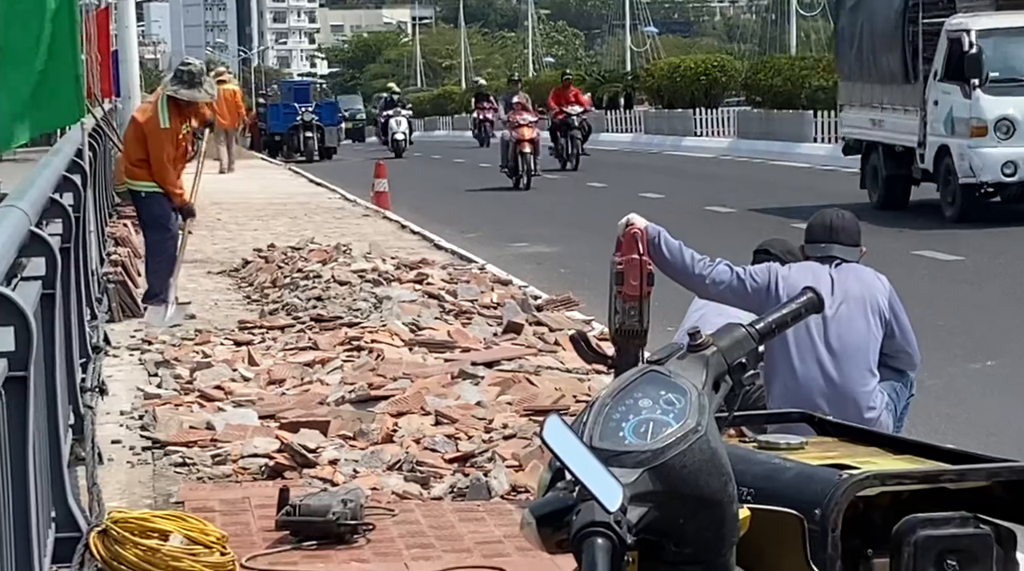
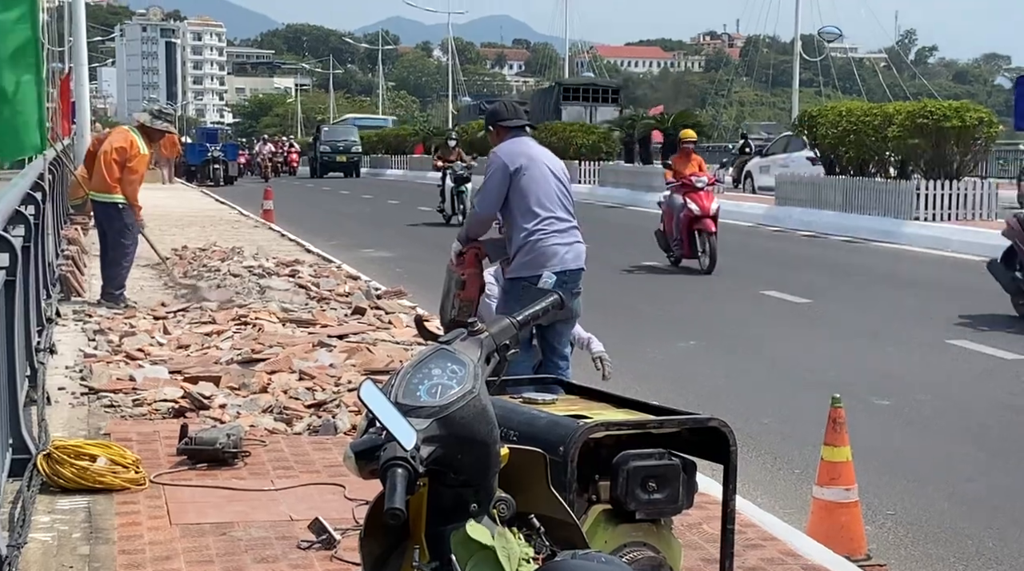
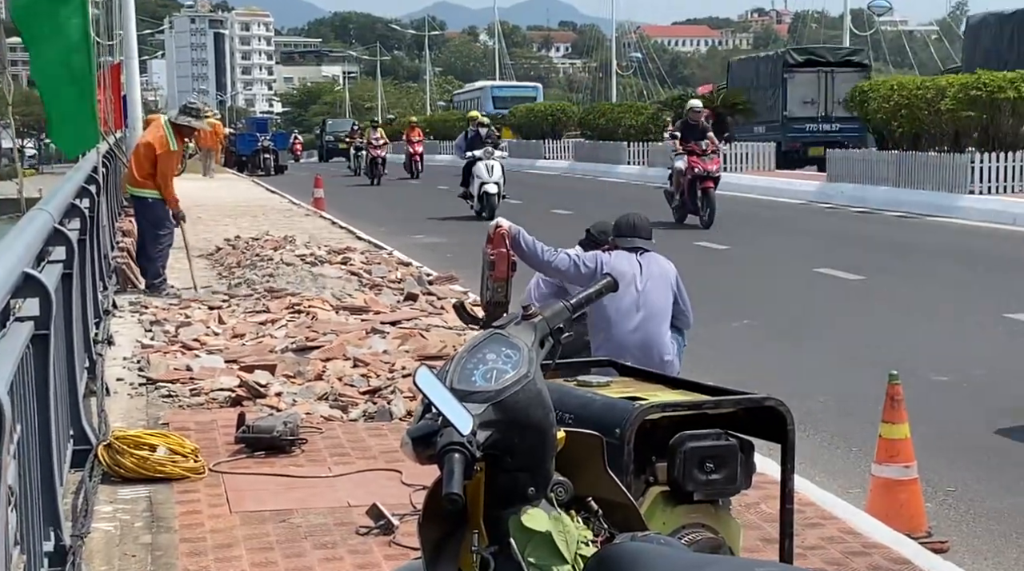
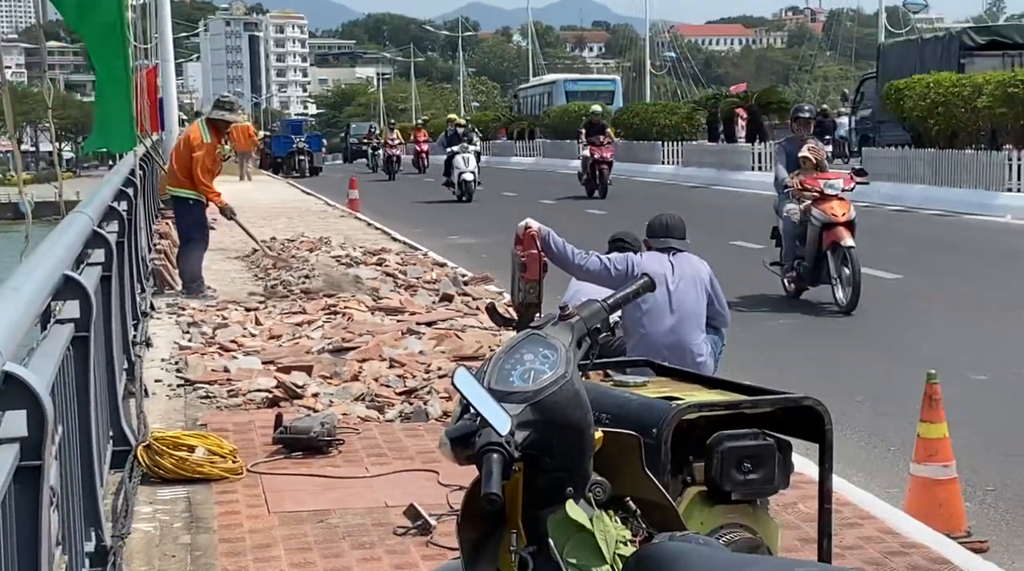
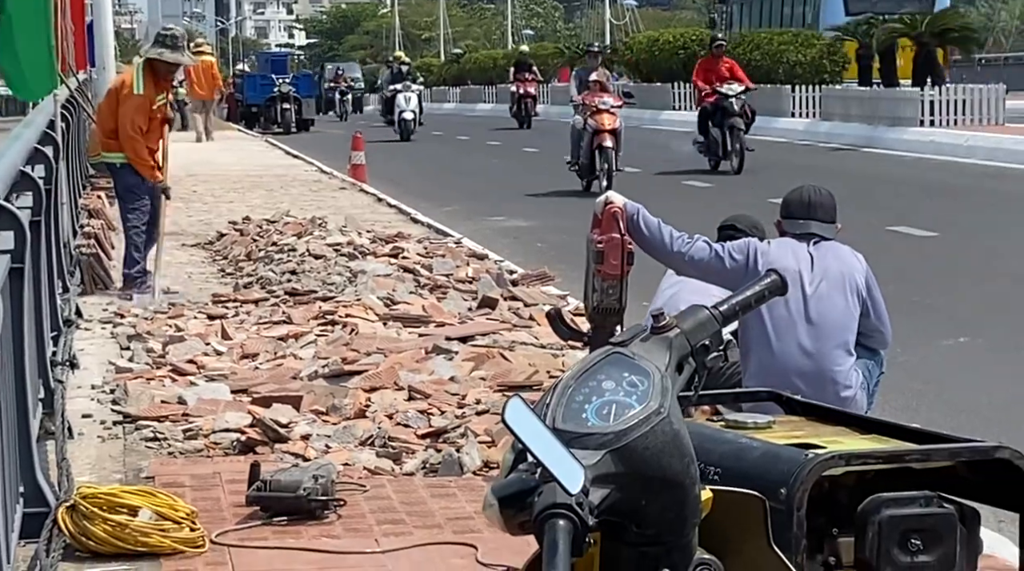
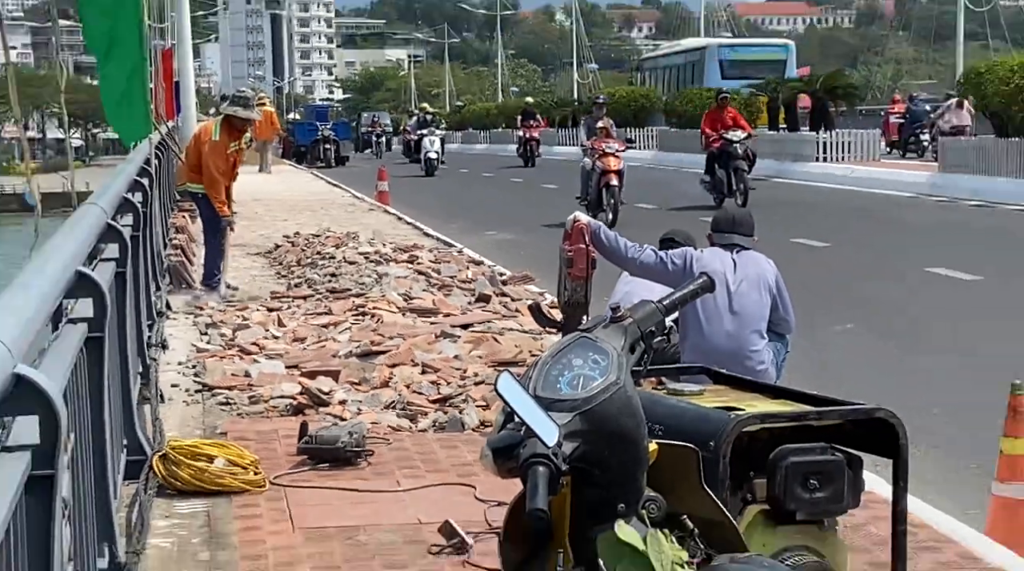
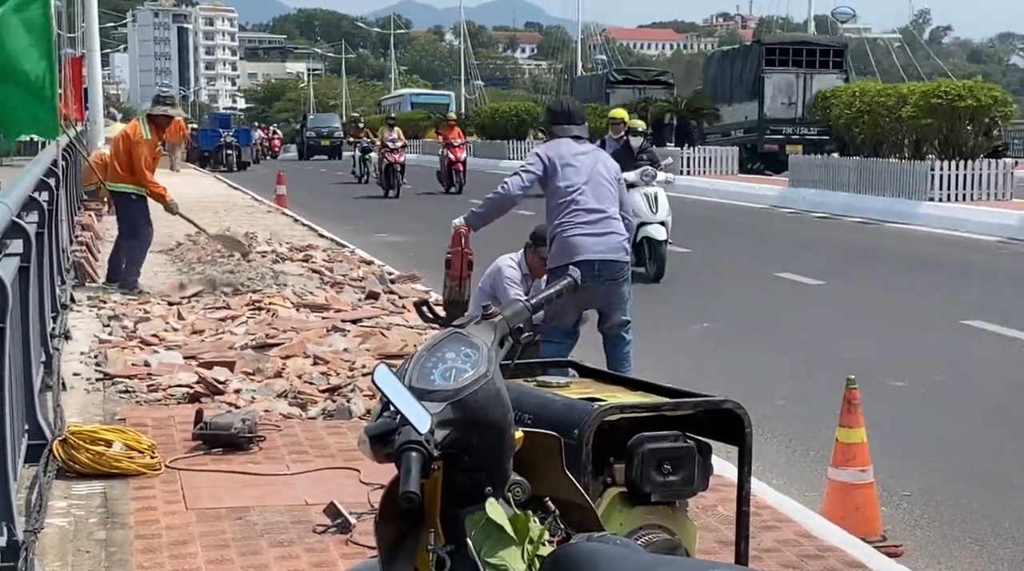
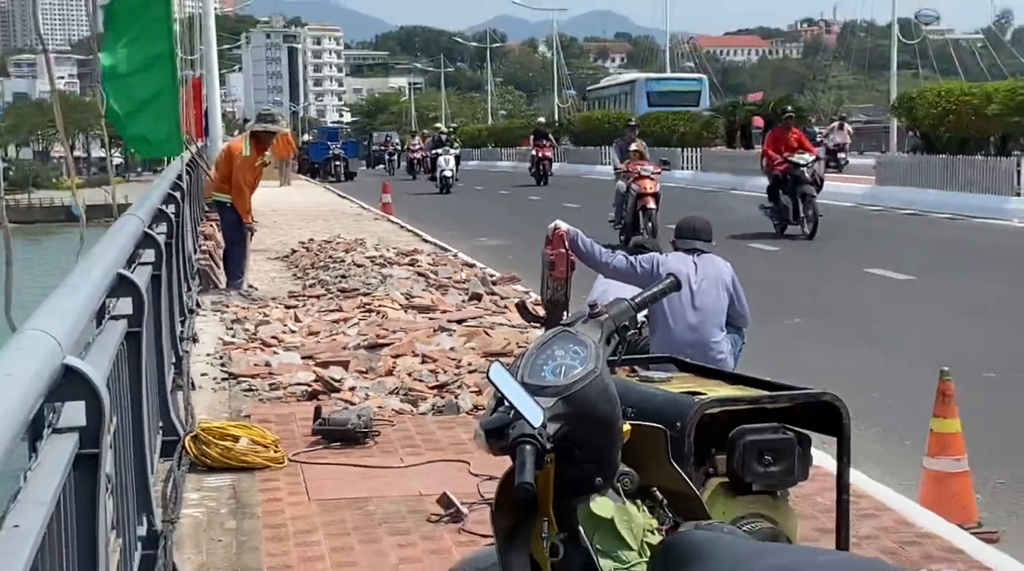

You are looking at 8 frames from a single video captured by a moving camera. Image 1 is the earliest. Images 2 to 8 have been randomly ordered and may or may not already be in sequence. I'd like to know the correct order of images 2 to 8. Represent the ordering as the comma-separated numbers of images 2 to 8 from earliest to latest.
5, 6, 8, 4, 3, 7, 2
